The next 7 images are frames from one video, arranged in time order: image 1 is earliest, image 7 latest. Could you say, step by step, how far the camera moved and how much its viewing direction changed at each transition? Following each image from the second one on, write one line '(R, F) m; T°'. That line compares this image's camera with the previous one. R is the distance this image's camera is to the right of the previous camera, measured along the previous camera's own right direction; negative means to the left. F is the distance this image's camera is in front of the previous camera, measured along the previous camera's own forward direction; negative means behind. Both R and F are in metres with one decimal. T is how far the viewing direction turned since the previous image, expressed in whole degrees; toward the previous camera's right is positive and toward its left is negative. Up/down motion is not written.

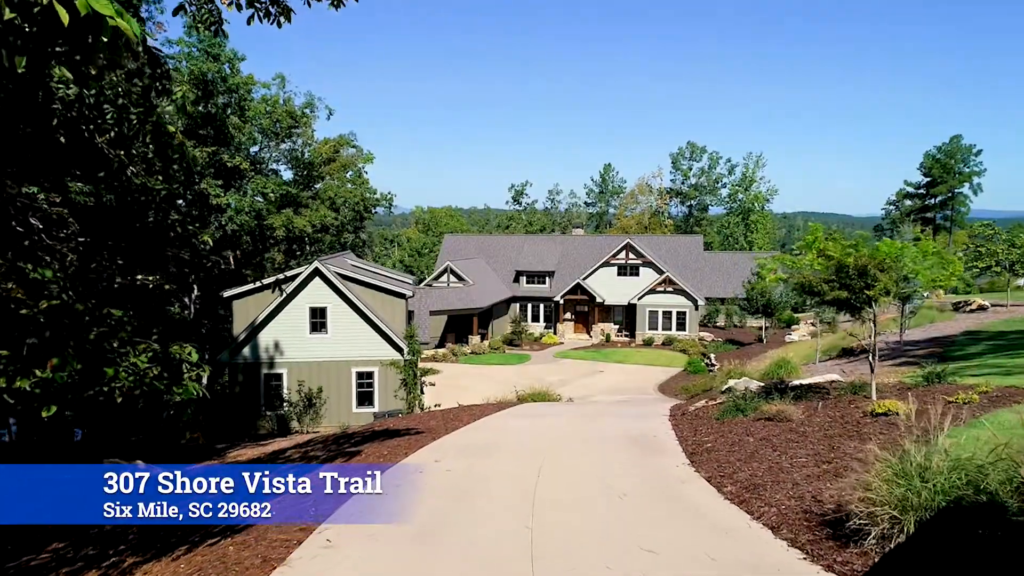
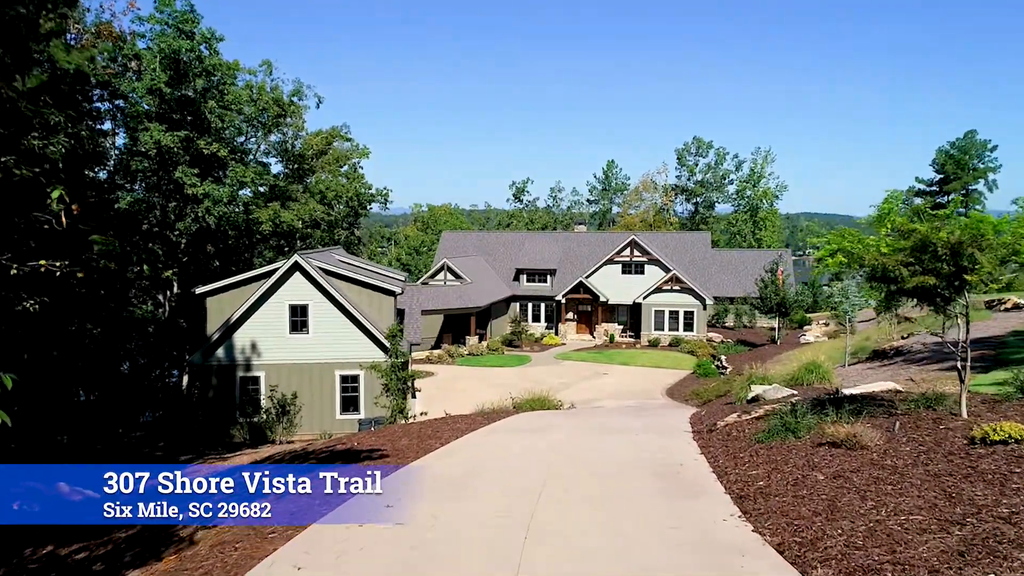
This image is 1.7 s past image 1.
(+0.2, +1.9) m; 0°
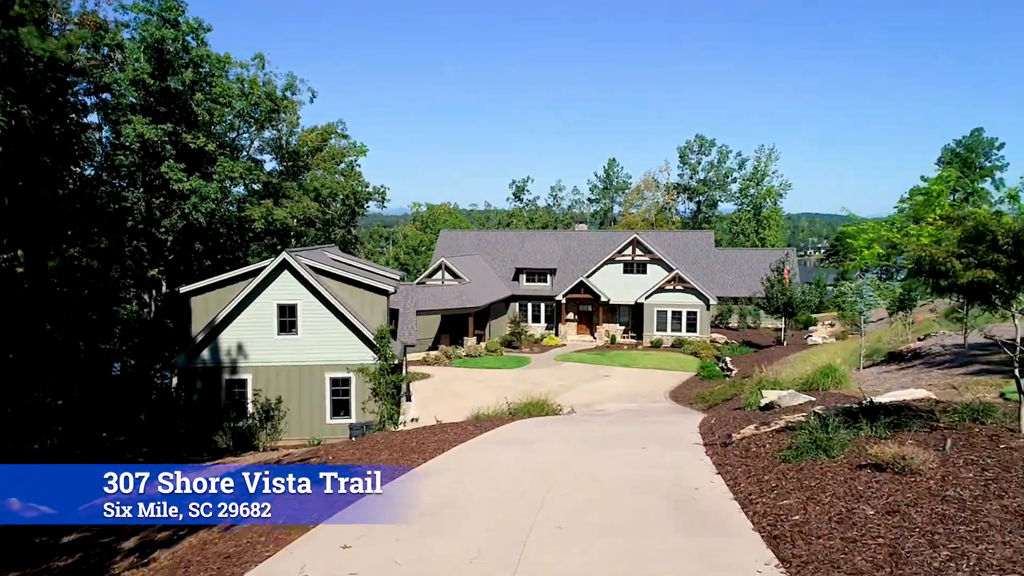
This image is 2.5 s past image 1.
(+0.1, +0.9) m; 0°
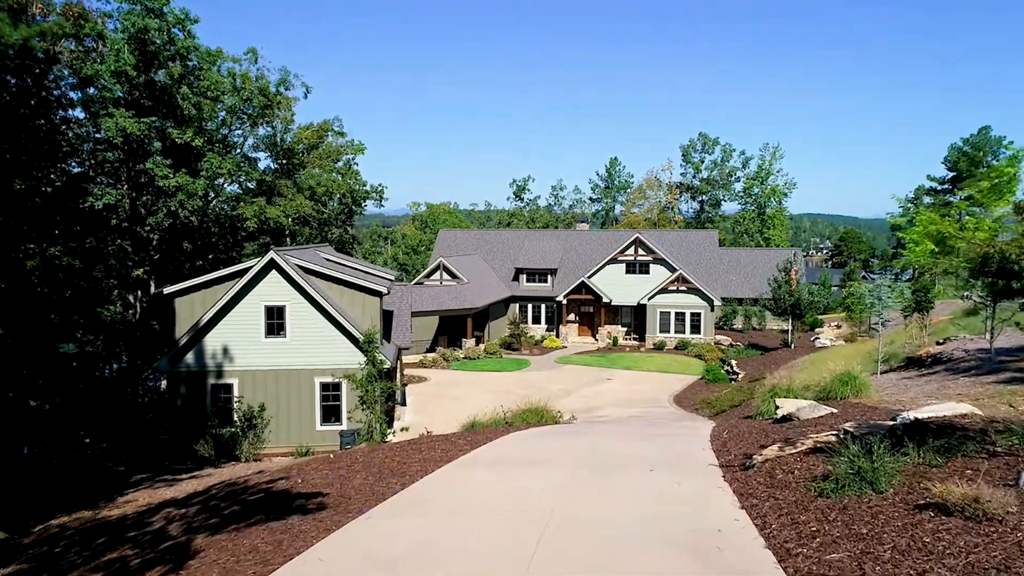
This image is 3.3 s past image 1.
(+0.1, +0.9) m; 0°
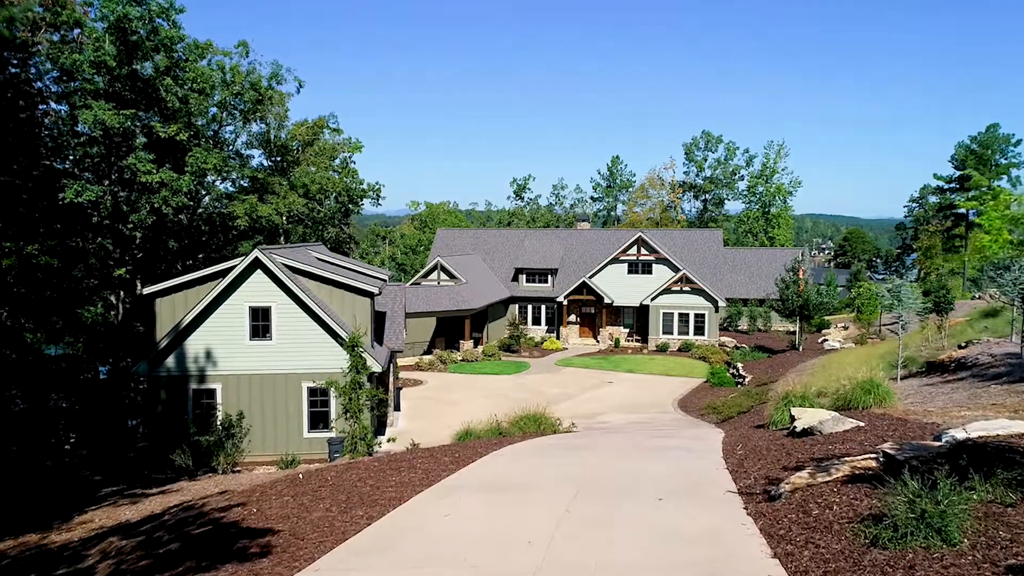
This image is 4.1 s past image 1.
(+0.1, +1.0) m; 0°
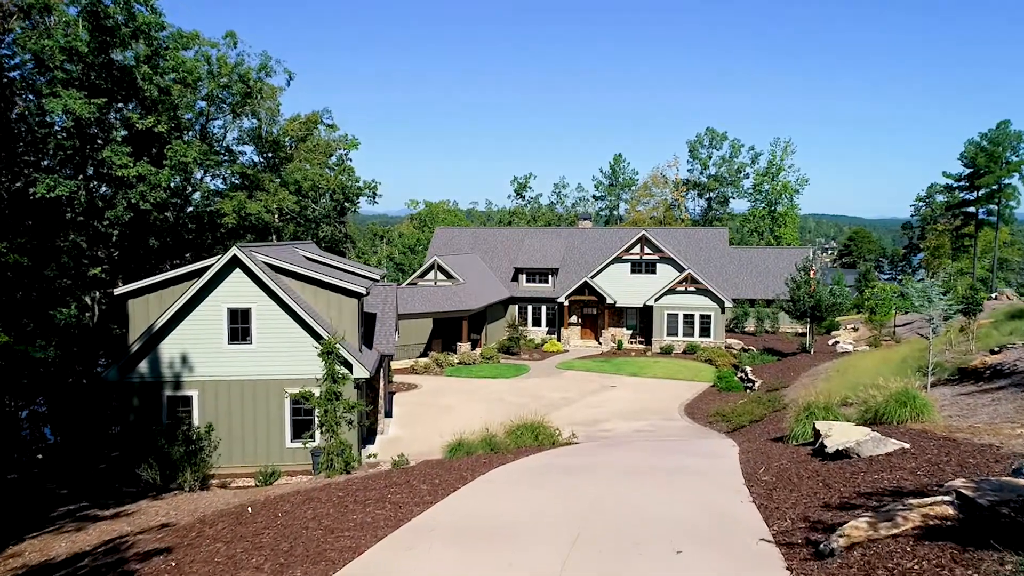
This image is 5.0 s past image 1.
(+0.1, +1.2) m; 0°
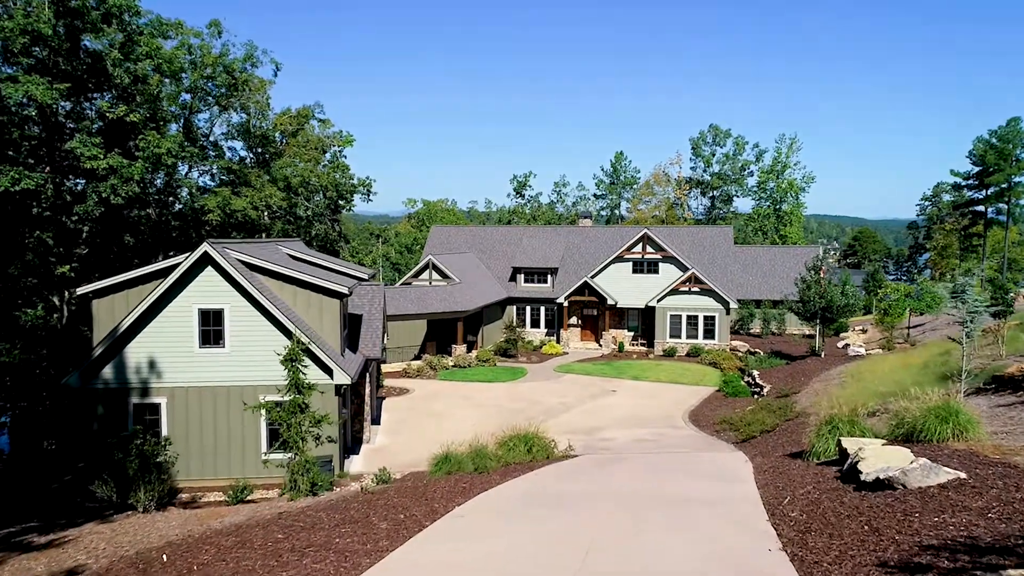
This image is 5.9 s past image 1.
(+0.2, +1.3) m; 0°
